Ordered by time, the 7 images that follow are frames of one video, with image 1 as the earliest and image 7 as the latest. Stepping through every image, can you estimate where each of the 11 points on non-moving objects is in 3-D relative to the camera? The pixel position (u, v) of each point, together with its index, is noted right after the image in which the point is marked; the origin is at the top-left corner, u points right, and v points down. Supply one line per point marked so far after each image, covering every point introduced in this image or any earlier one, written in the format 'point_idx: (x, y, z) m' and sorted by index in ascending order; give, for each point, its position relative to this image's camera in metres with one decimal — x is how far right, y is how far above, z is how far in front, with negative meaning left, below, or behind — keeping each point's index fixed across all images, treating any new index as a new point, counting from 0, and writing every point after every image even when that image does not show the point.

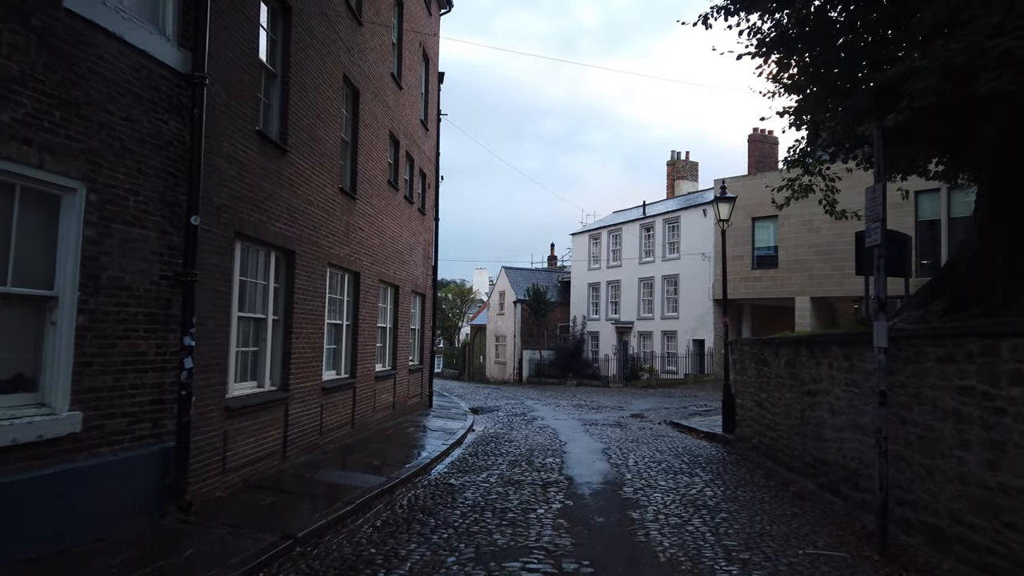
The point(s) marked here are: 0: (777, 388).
0: (+3.7, -1.4, +10.6) m
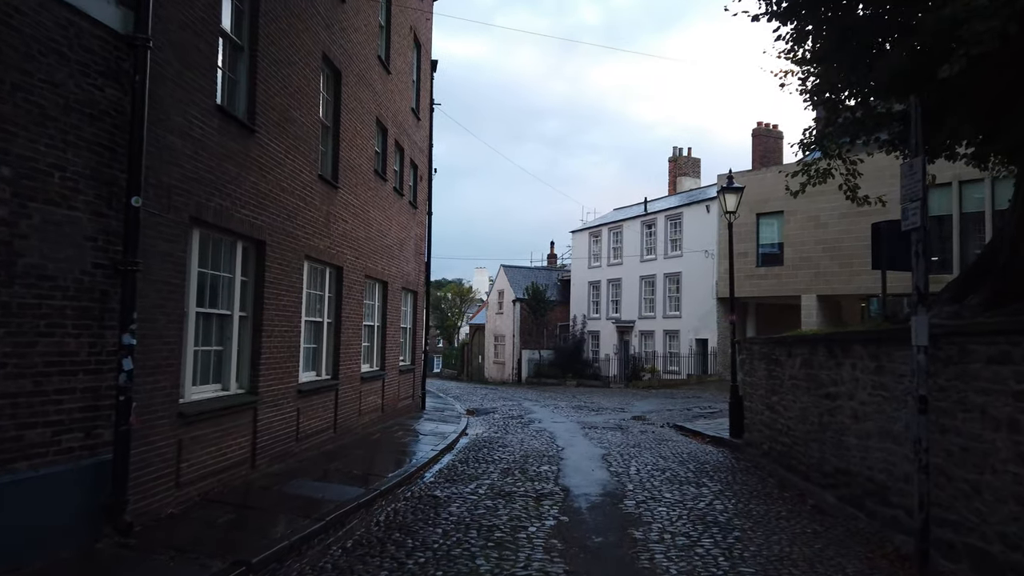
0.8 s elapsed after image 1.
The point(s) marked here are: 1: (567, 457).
0: (+3.6, -1.3, +9.8) m
1: (+0.8, -2.6, +11.8) m
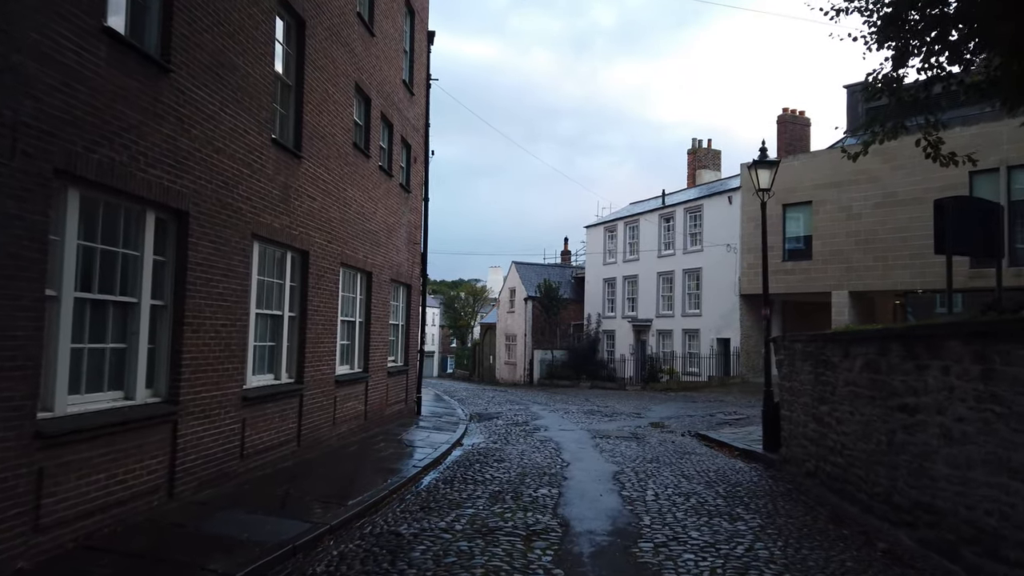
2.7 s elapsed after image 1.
0: (+3.5, -1.2, +7.9) m
1: (+0.8, -2.5, +10.0) m
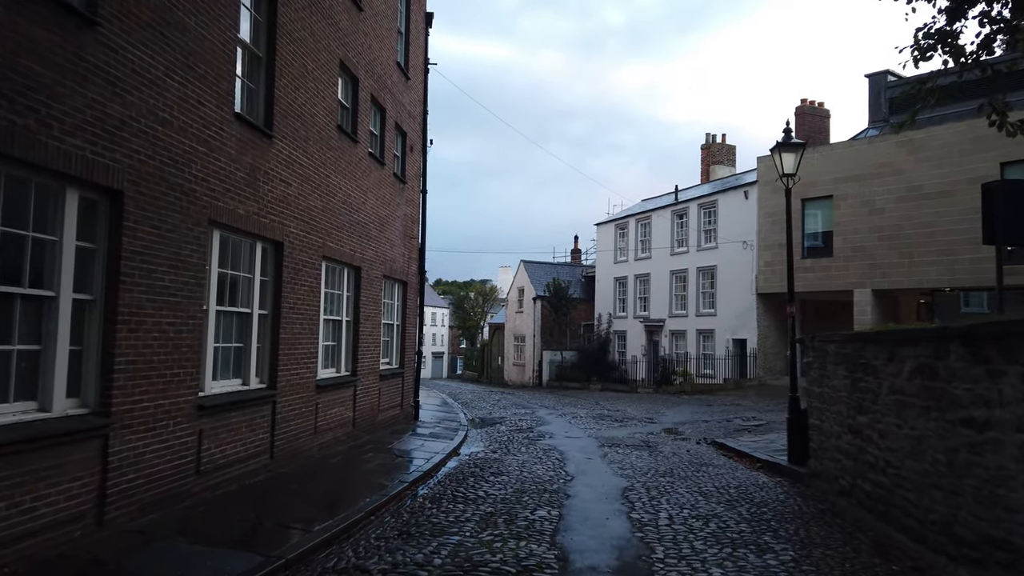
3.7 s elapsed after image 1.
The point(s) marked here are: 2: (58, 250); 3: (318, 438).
0: (+3.4, -1.1, +6.8) m
1: (+0.7, -2.4, +8.9) m
2: (-3.3, +0.3, +5.5) m
3: (-2.7, -2.1, +10.6) m
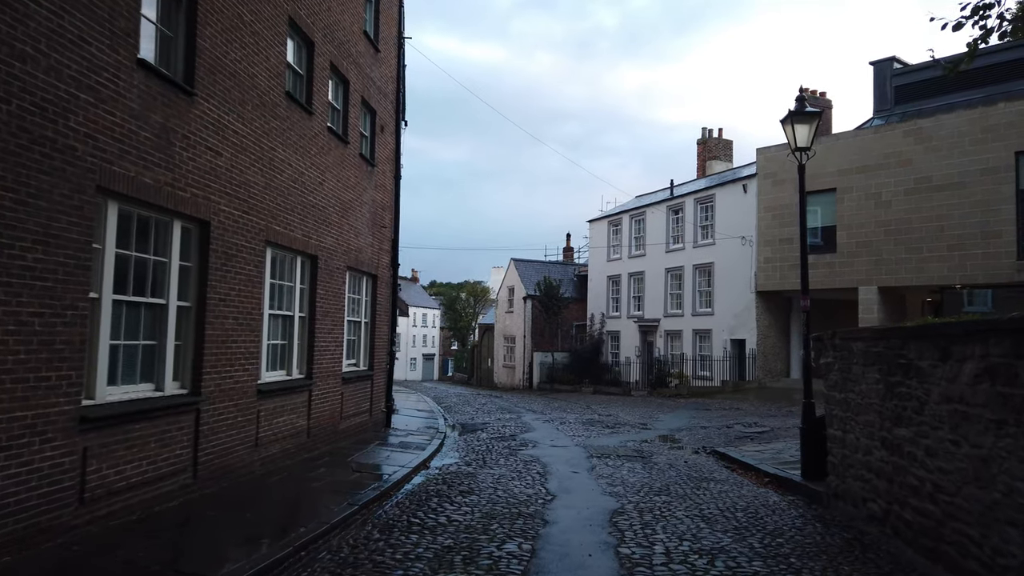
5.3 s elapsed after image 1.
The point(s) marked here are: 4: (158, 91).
0: (+3.1, -1.0, +5.4) m
1: (+0.4, -2.3, +7.5) m
2: (-3.6, +0.4, +4.1) m
3: (-3.0, -2.0, +9.1) m
4: (-3.2, +1.8, +6.8) m
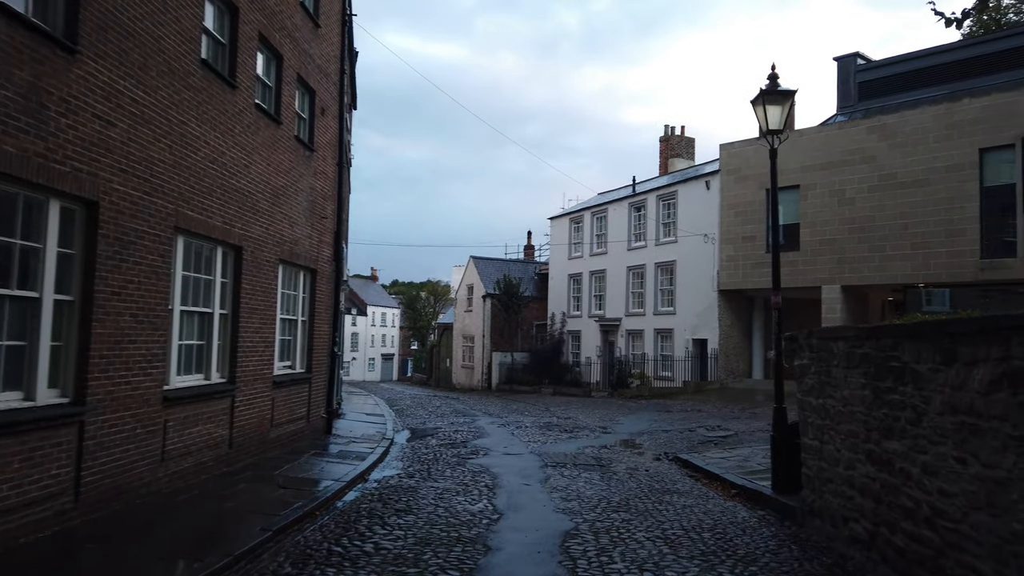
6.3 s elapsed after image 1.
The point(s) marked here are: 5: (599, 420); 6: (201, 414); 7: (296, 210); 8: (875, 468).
0: (+2.7, -0.9, +4.6) m
1: (-0.1, -2.2, +6.6) m
2: (-3.9, +0.5, +3.0) m
3: (-3.7, -1.9, +8.0) m
4: (-3.7, +1.9, +5.7) m
5: (+2.2, -3.2, +18.6) m
6: (-3.6, -1.4, +8.8) m
7: (-3.4, +1.2, +11.9) m
8: (+2.8, -1.4, +5.8) m
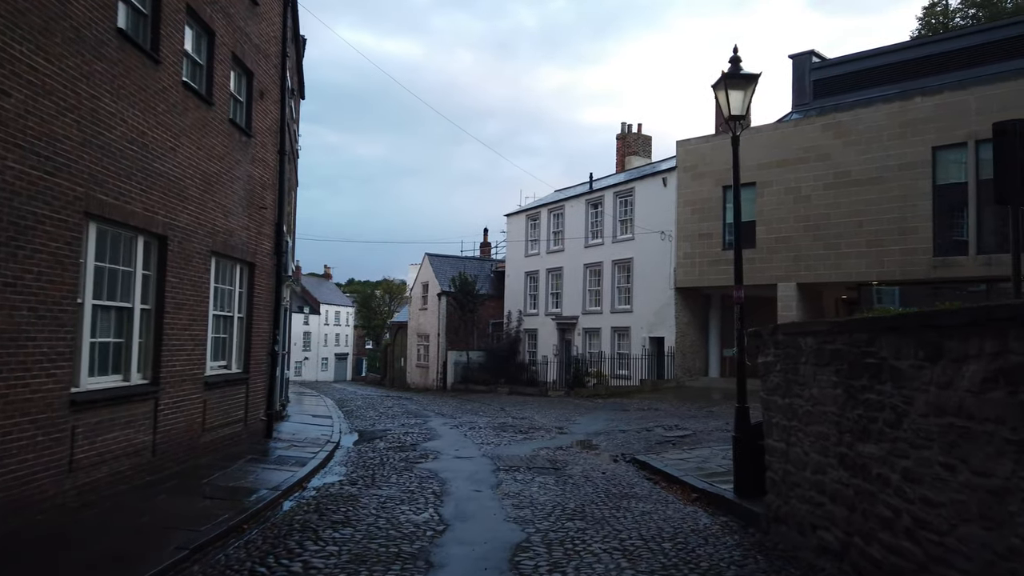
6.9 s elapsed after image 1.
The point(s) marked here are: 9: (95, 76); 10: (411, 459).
0: (+2.3, -0.9, +4.2) m
1: (-0.6, -2.1, +6.0) m
2: (-4.2, +0.6, +2.2) m
3: (-4.2, -1.8, +7.2) m
4: (-4.1, +1.9, +4.9) m
5: (+1.0, -3.1, +18.1) m
6: (-4.2, -1.4, +8.0) m
7: (-4.1, +1.3, +11.1) m
8: (+2.4, -1.3, +5.4) m
9: (-4.1, +2.1, +7.4) m
10: (-1.6, -2.7, +11.8) m
